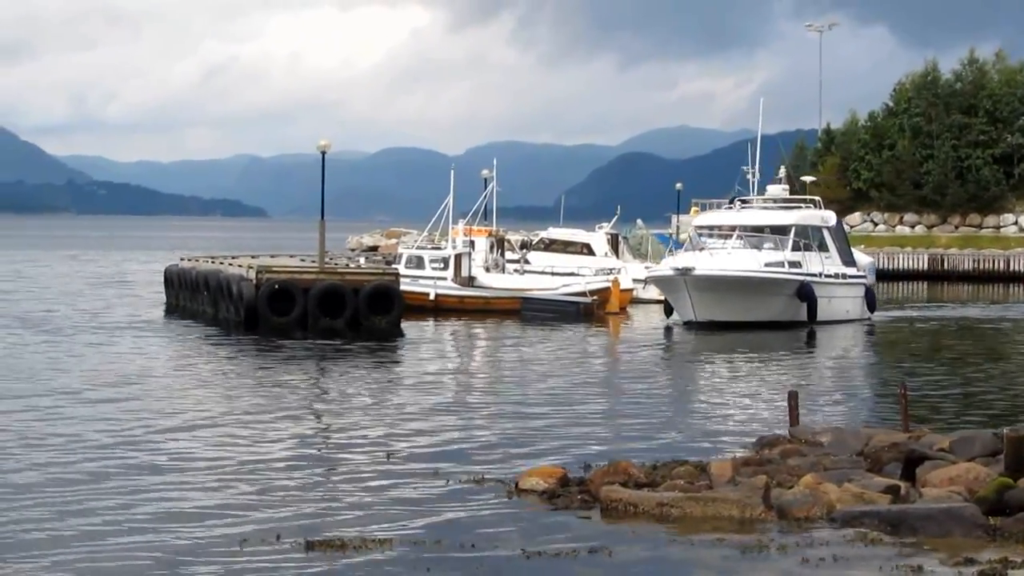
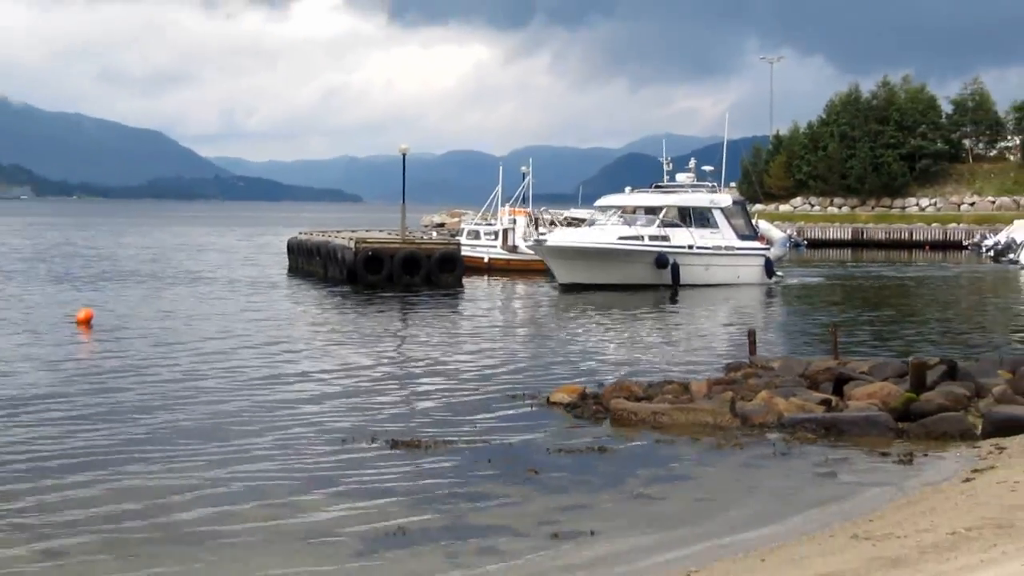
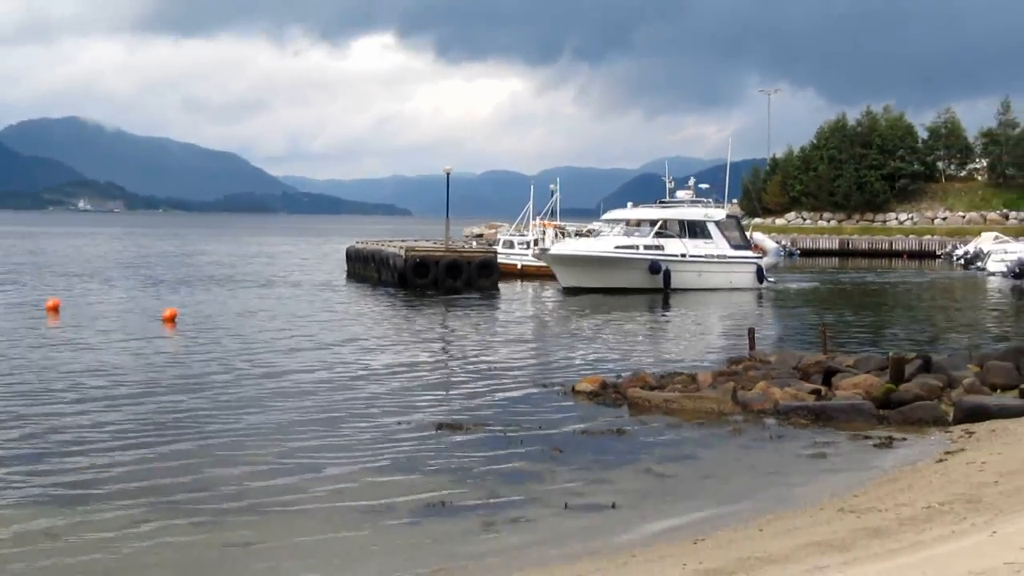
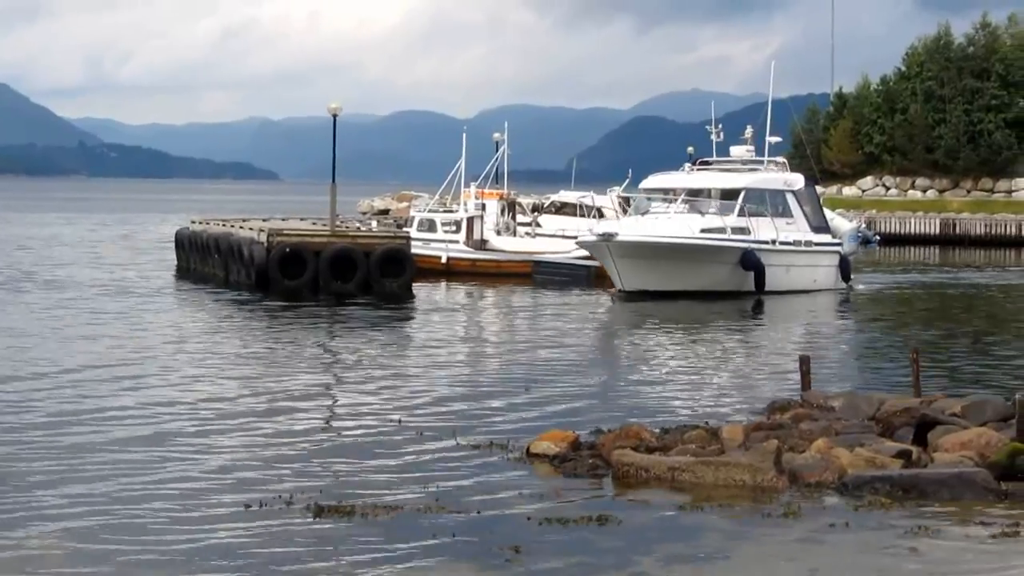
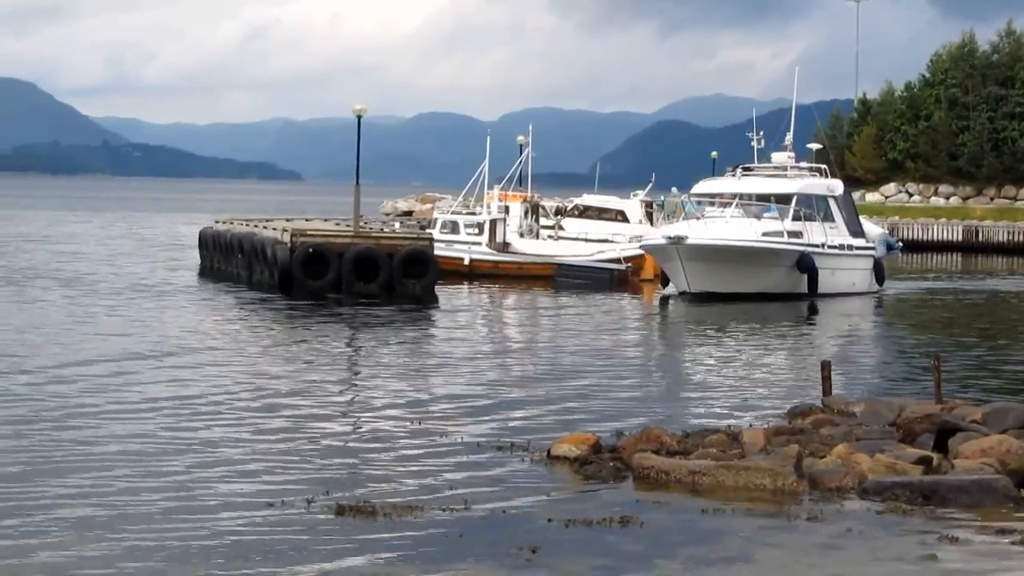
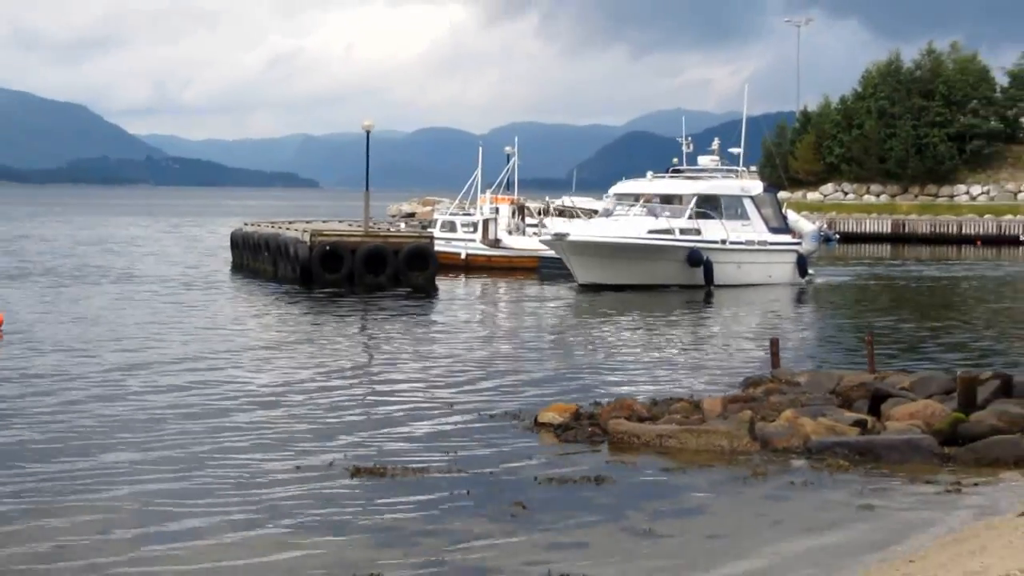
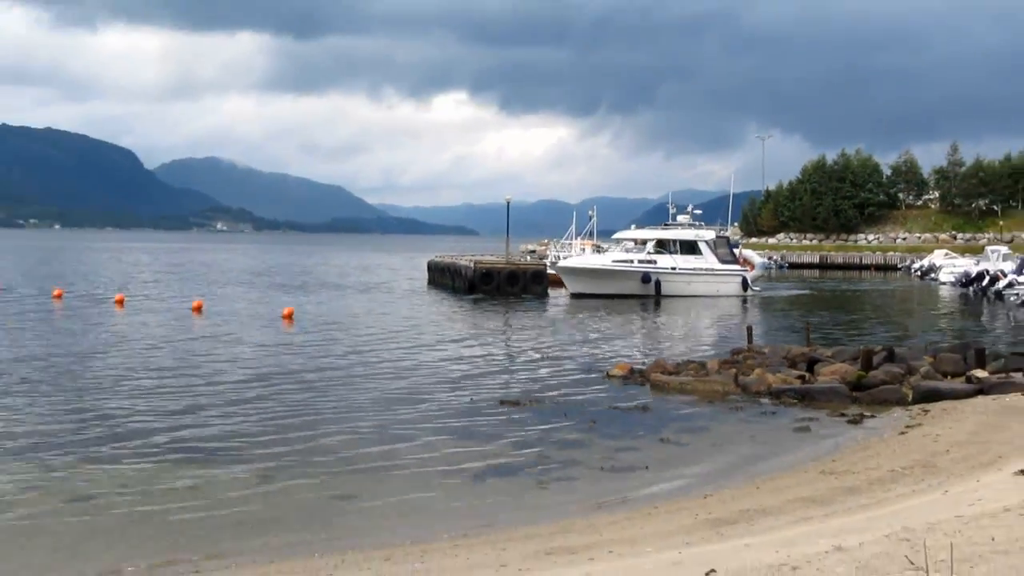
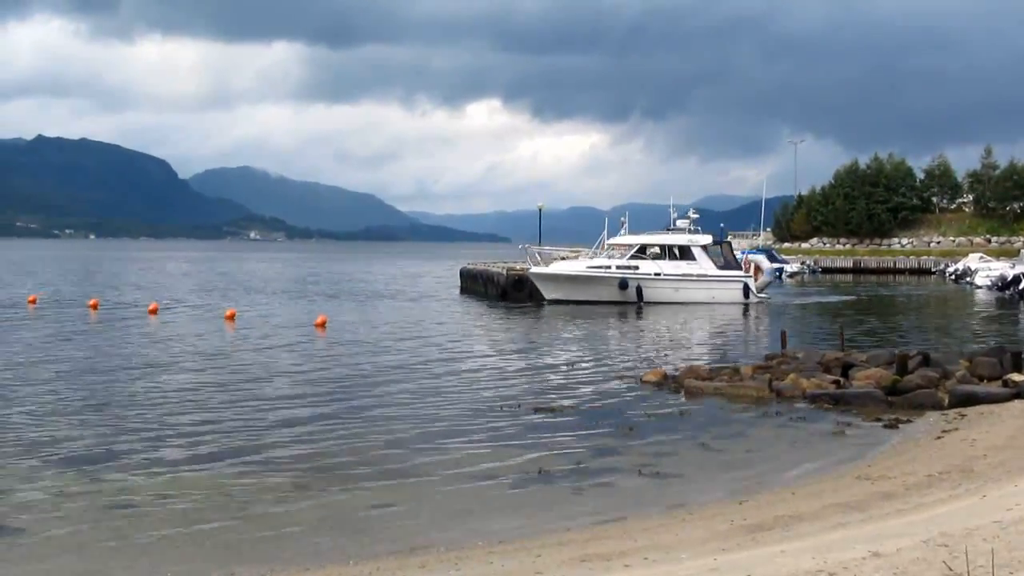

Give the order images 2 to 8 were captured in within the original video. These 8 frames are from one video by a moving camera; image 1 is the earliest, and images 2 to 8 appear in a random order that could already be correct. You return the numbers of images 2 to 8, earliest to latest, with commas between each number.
5, 4, 6, 2, 3, 7, 8
